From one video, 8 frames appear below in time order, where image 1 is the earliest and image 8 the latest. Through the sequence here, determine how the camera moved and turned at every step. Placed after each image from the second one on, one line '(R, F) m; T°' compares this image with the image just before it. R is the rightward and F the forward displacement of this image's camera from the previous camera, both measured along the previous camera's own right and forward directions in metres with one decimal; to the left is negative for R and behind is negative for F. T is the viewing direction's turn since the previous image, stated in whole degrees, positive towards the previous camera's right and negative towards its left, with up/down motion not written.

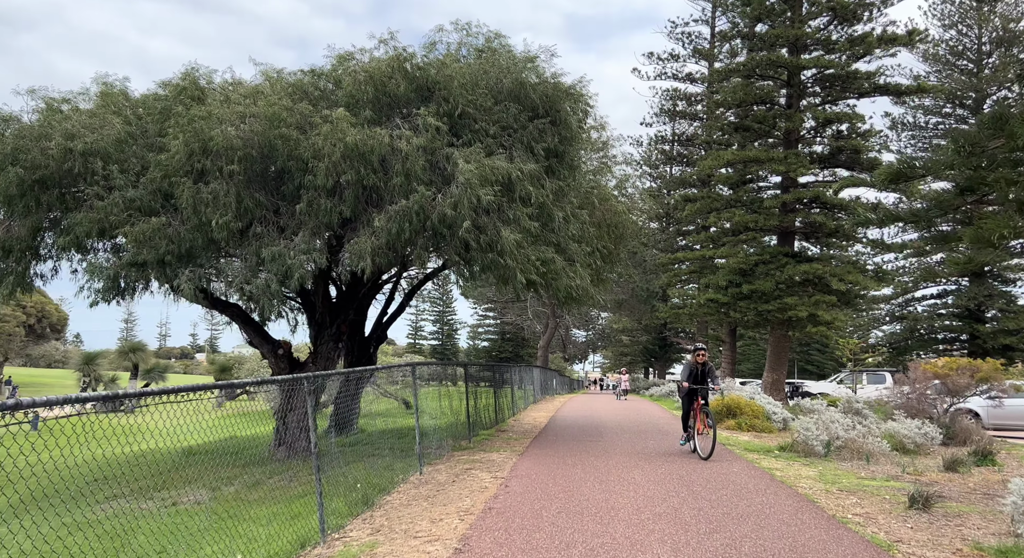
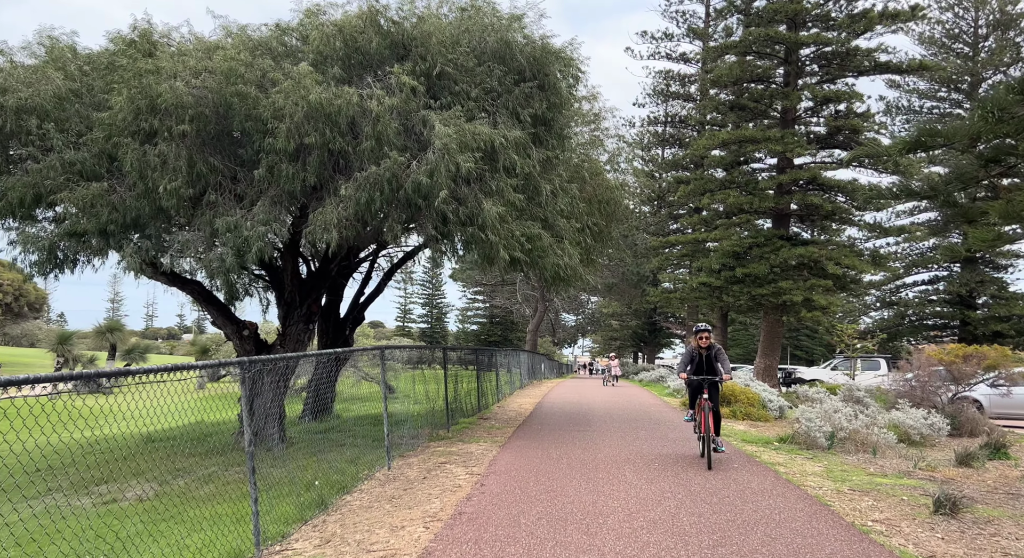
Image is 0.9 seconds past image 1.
(+0.1, +1.0) m; +1°
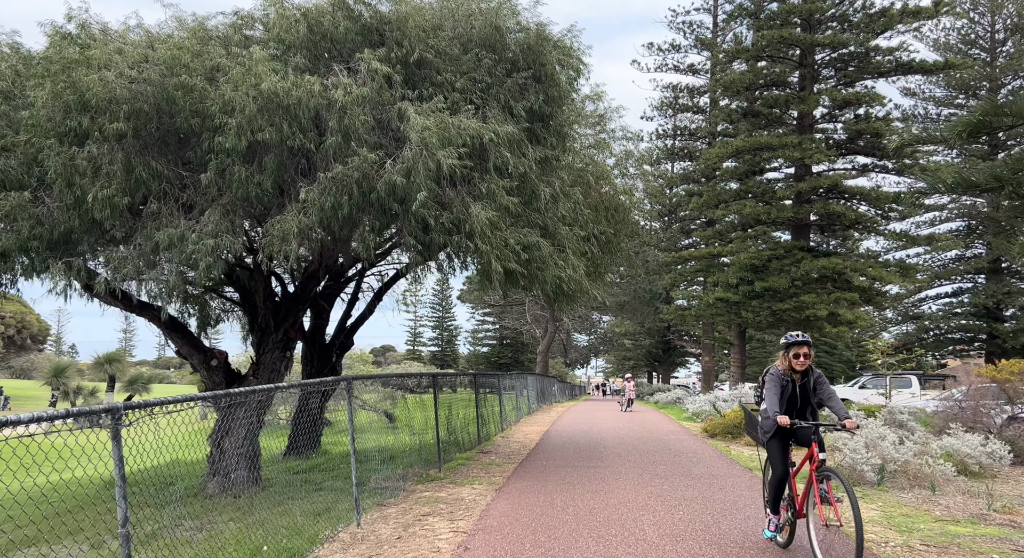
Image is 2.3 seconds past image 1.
(+0.2, +1.5) m; -1°
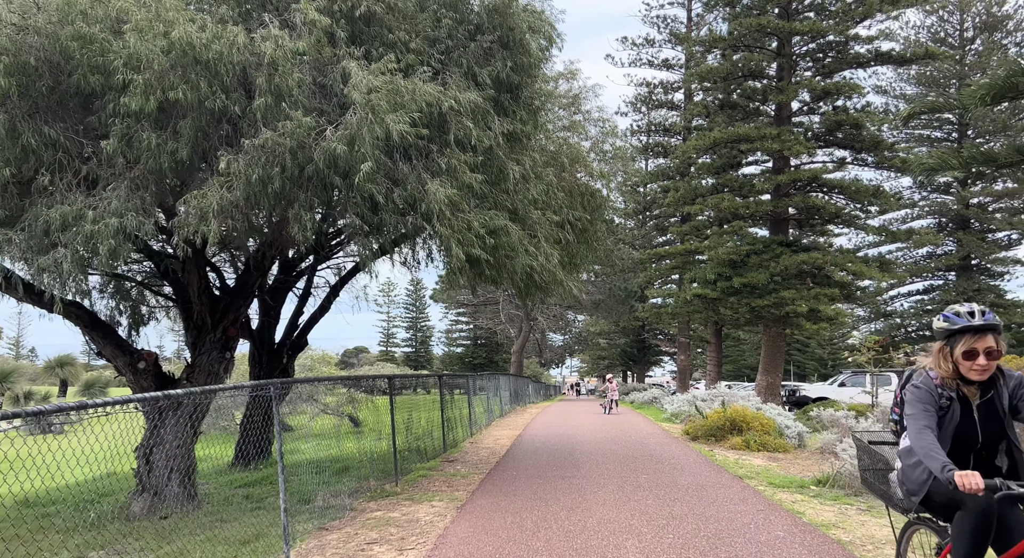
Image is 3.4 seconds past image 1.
(+0.1, +1.2) m; +2°
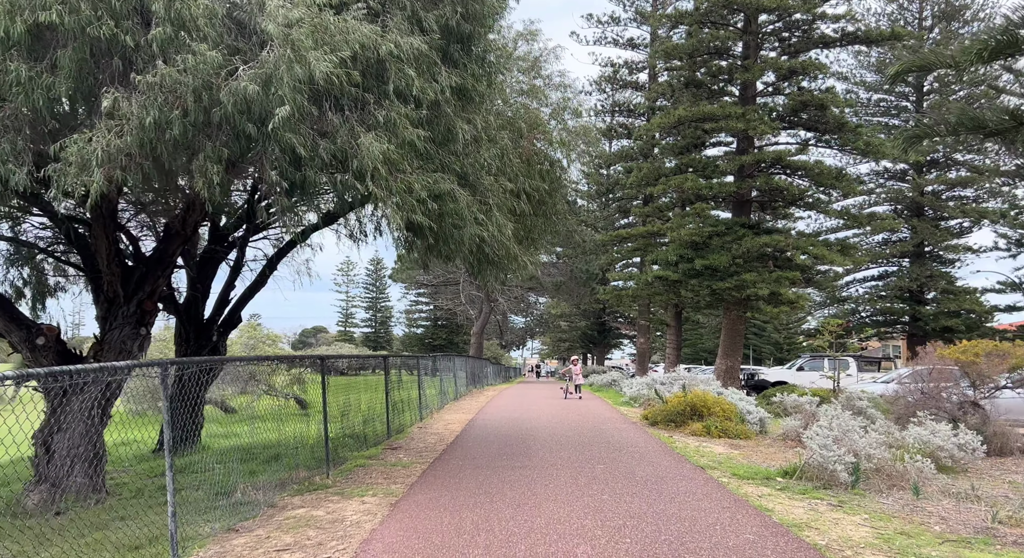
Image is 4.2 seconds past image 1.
(+0.2, +0.9) m; +3°
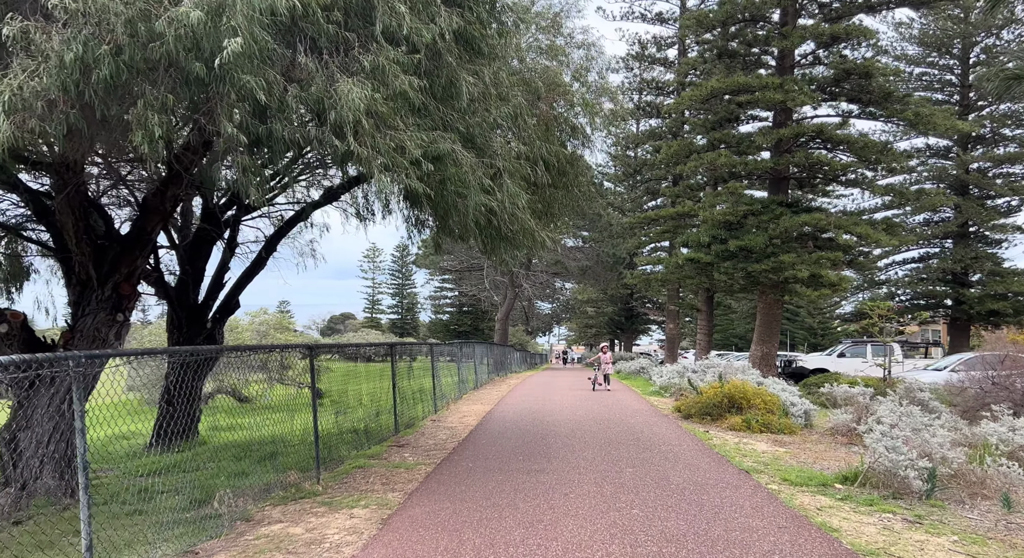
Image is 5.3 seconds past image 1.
(+0.1, +1.2) m; -2°
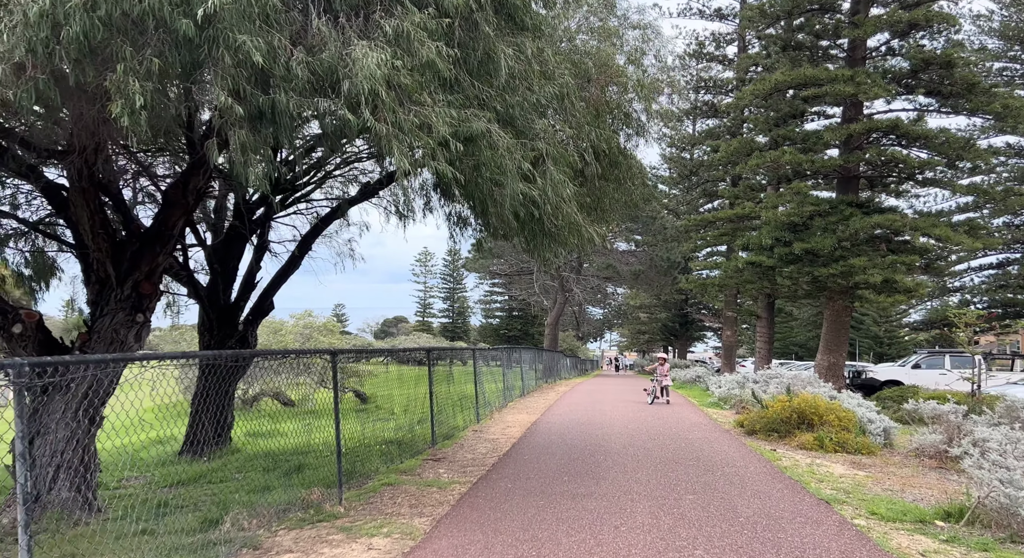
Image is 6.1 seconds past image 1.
(+0.1, +0.9) m; -4°
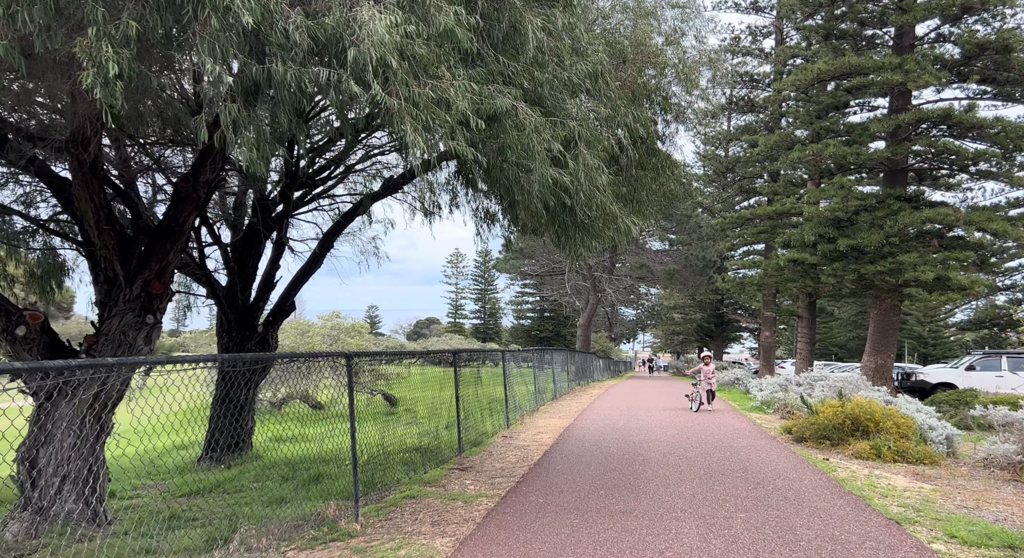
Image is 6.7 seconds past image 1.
(0.0, +0.7) m; -2°
